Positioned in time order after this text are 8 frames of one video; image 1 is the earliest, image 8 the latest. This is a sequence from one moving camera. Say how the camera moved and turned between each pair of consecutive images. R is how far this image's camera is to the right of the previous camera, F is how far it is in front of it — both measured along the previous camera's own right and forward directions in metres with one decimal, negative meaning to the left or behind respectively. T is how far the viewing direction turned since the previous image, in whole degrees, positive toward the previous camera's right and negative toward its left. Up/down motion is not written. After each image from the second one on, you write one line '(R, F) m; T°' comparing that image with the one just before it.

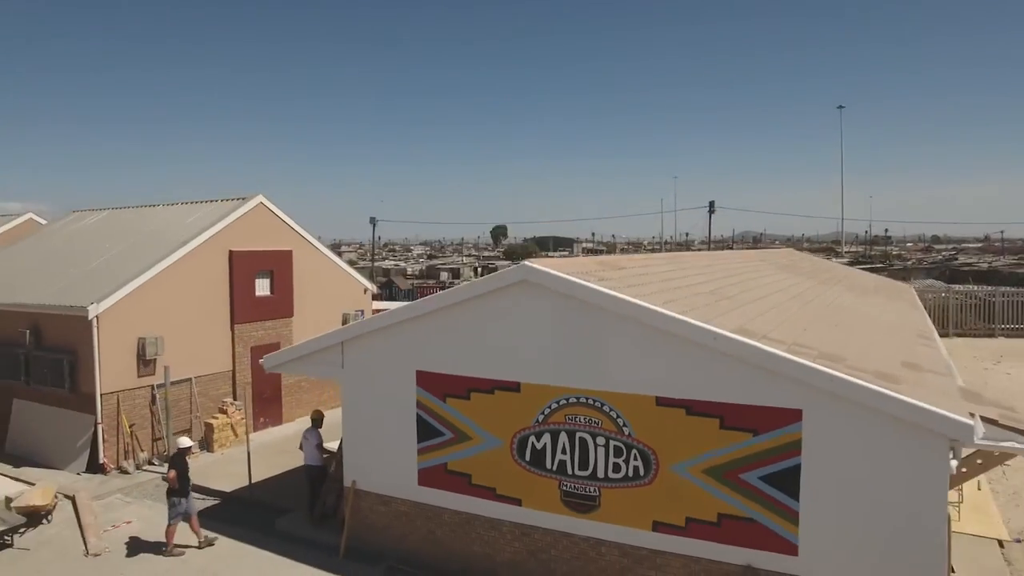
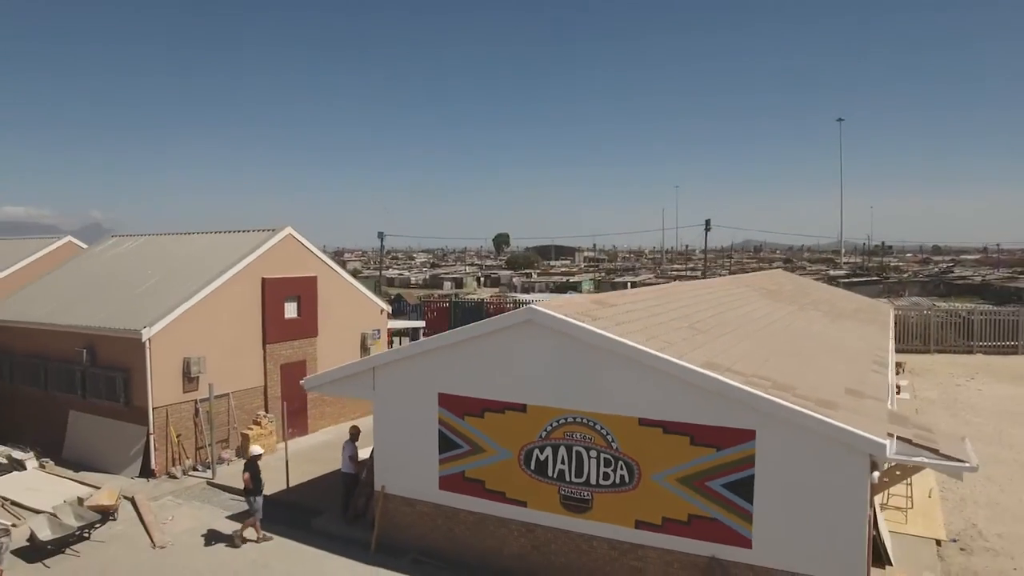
(-0.1, -0.8) m; 0°
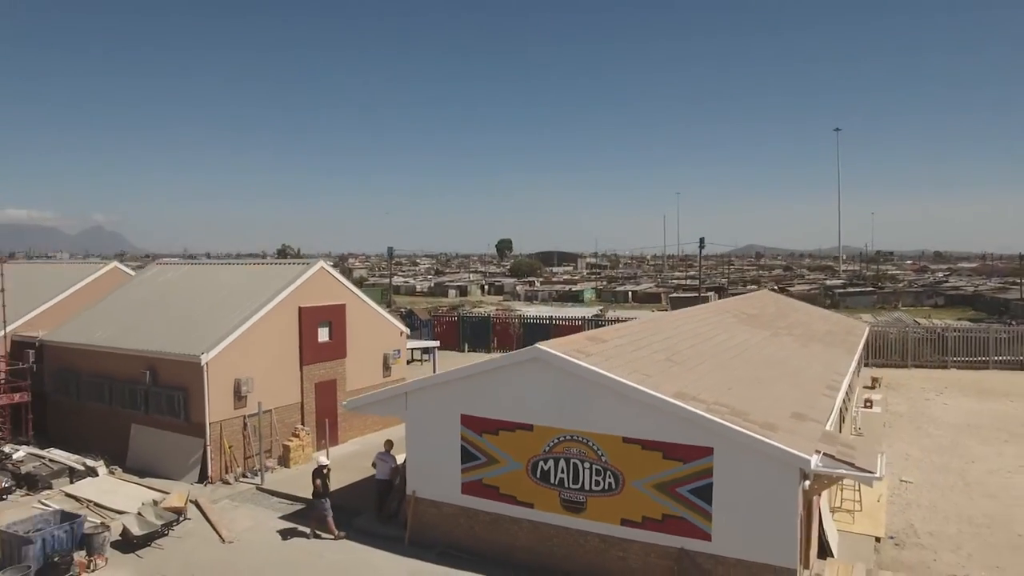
(-0.1, -1.1) m; 0°
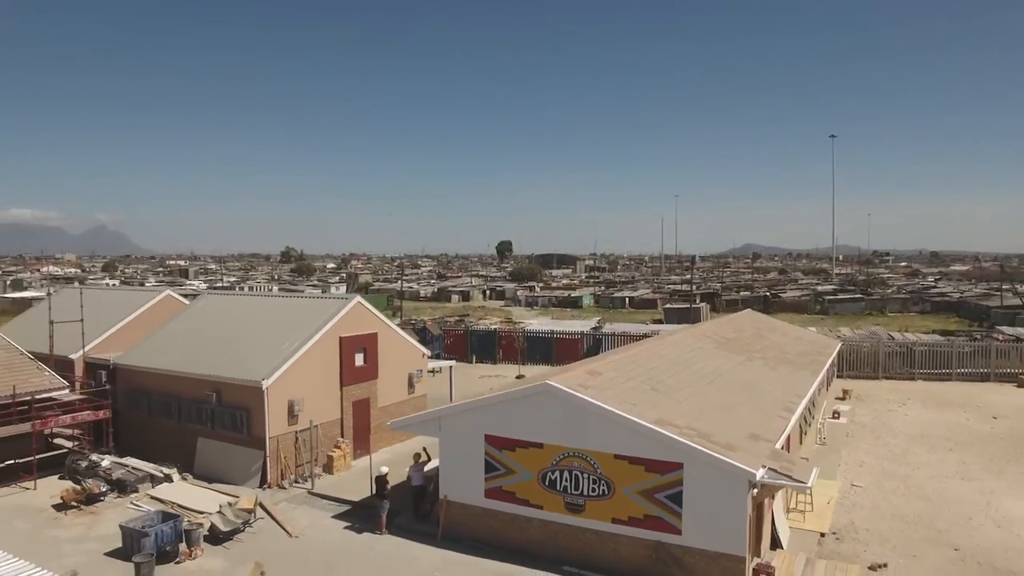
(-0.2, -1.6) m; 0°
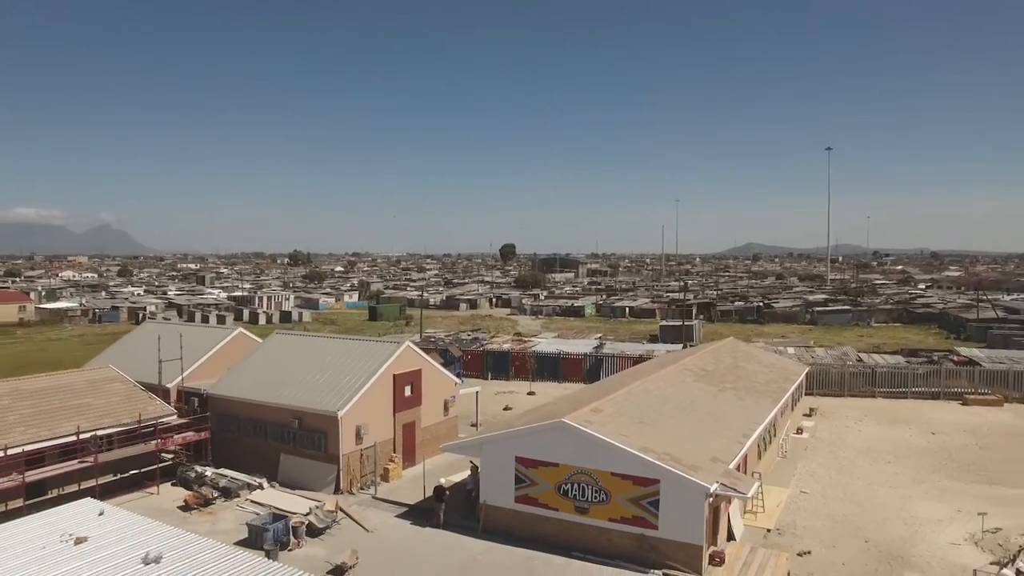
(-0.3, -2.7) m; 0°
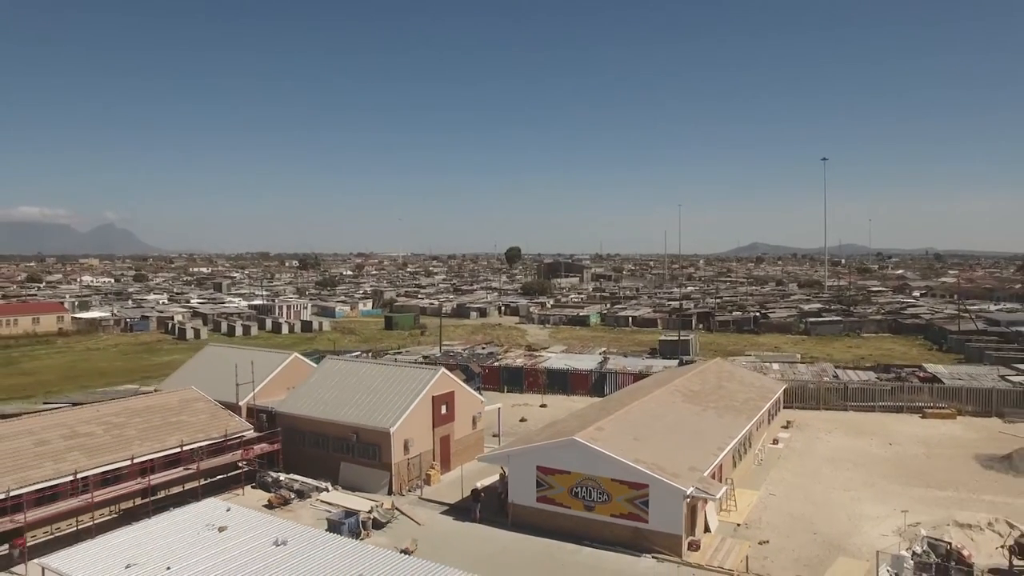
(-0.4, -2.8) m; 0°
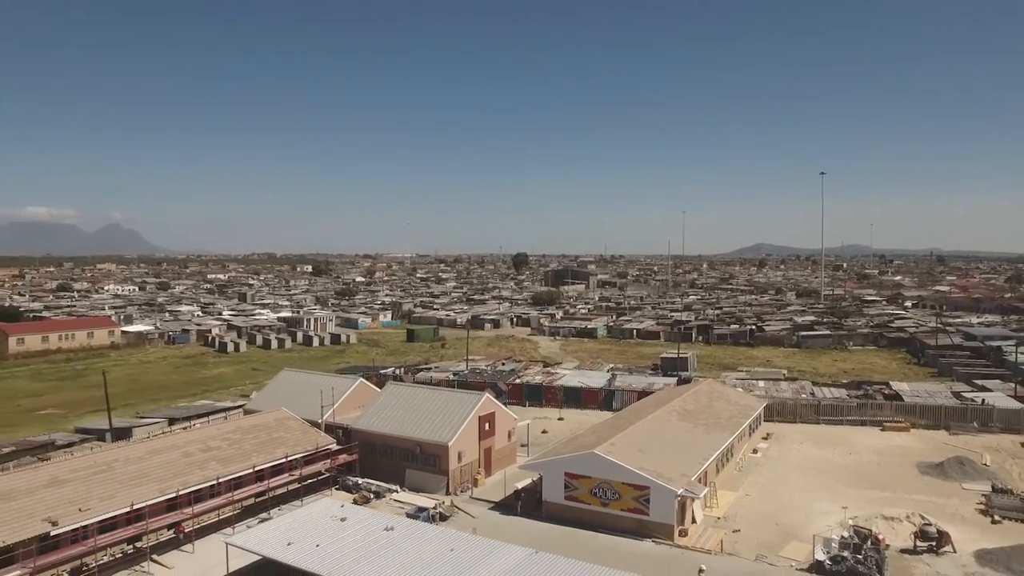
(-0.8, -4.3) m; 0°
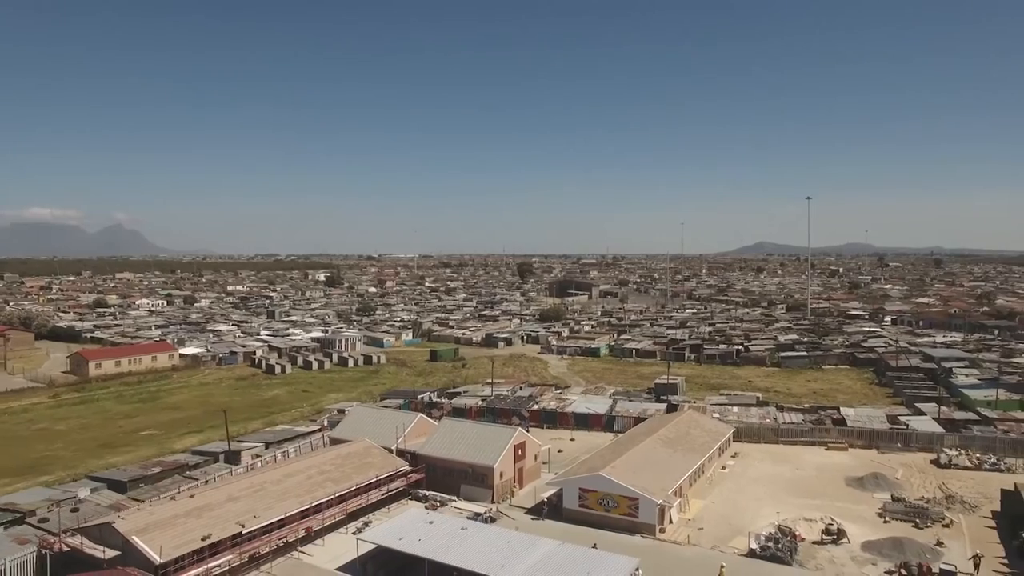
(-1.0, -7.1) m; 0°
